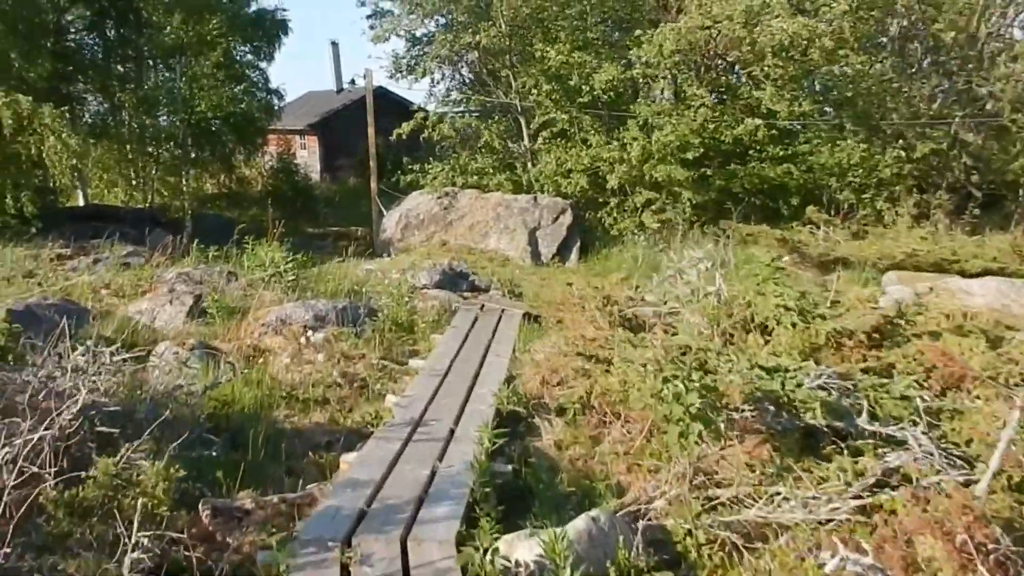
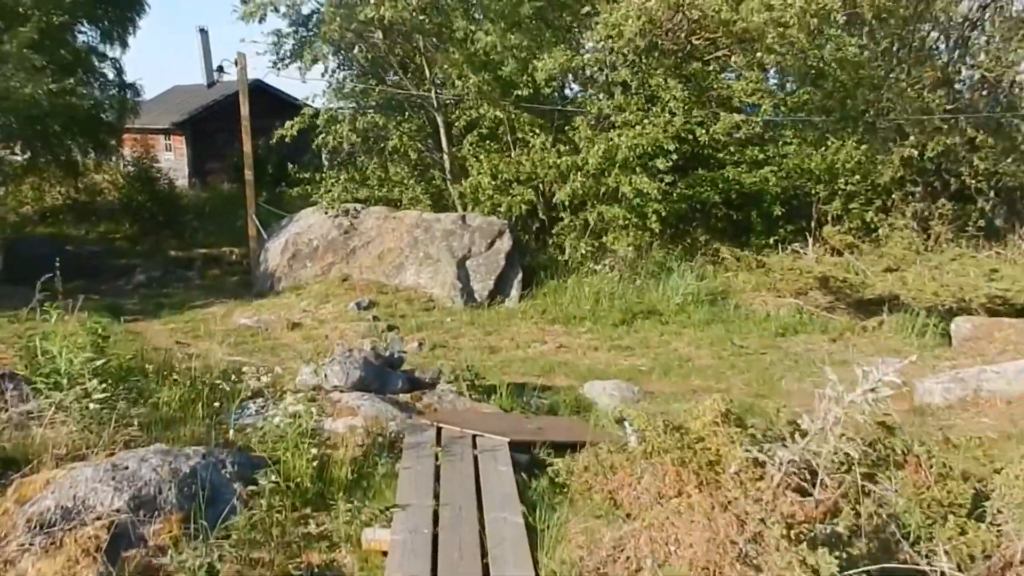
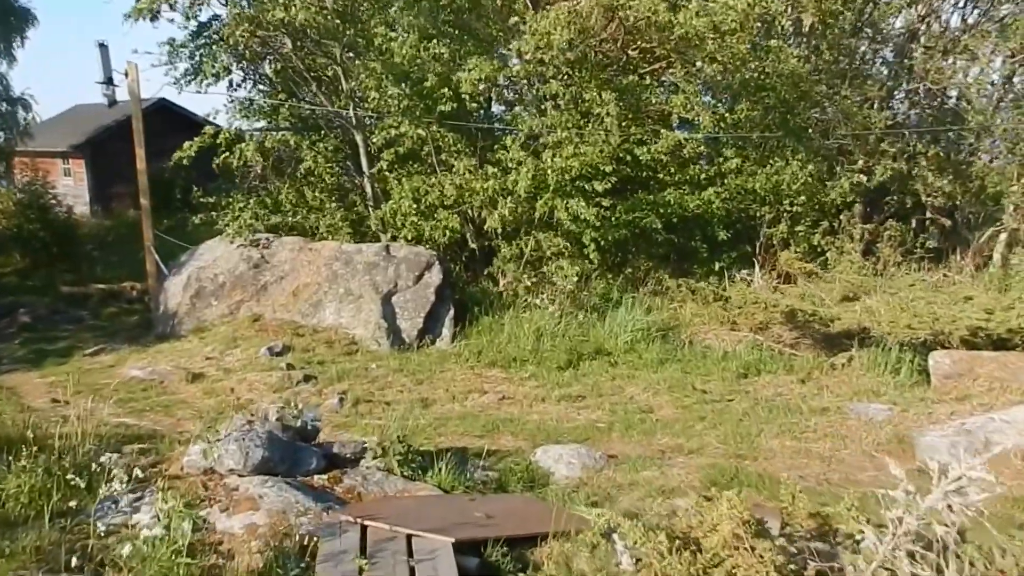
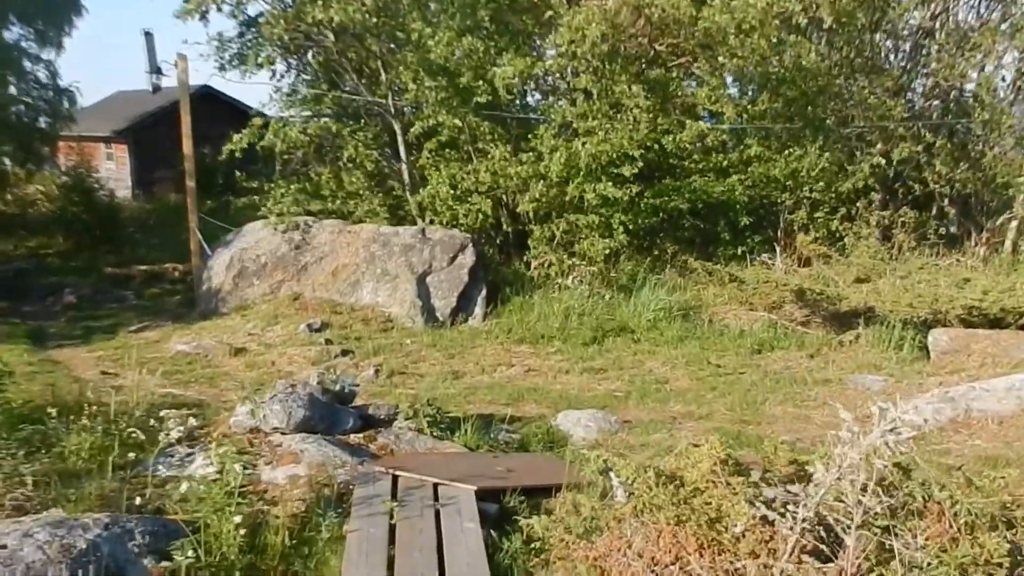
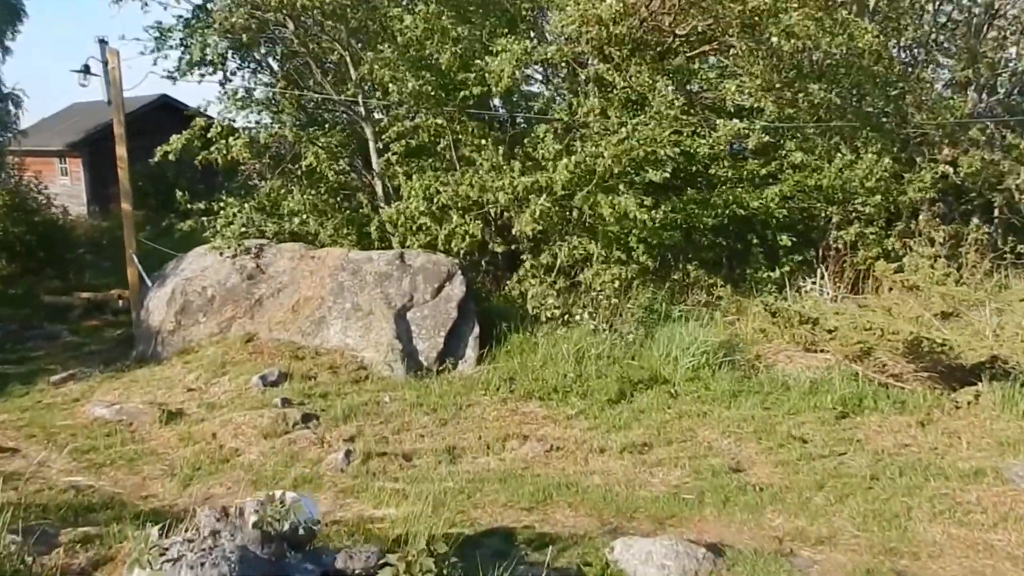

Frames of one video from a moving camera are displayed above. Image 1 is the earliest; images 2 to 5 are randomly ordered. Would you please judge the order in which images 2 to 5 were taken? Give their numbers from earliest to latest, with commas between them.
2, 4, 3, 5
